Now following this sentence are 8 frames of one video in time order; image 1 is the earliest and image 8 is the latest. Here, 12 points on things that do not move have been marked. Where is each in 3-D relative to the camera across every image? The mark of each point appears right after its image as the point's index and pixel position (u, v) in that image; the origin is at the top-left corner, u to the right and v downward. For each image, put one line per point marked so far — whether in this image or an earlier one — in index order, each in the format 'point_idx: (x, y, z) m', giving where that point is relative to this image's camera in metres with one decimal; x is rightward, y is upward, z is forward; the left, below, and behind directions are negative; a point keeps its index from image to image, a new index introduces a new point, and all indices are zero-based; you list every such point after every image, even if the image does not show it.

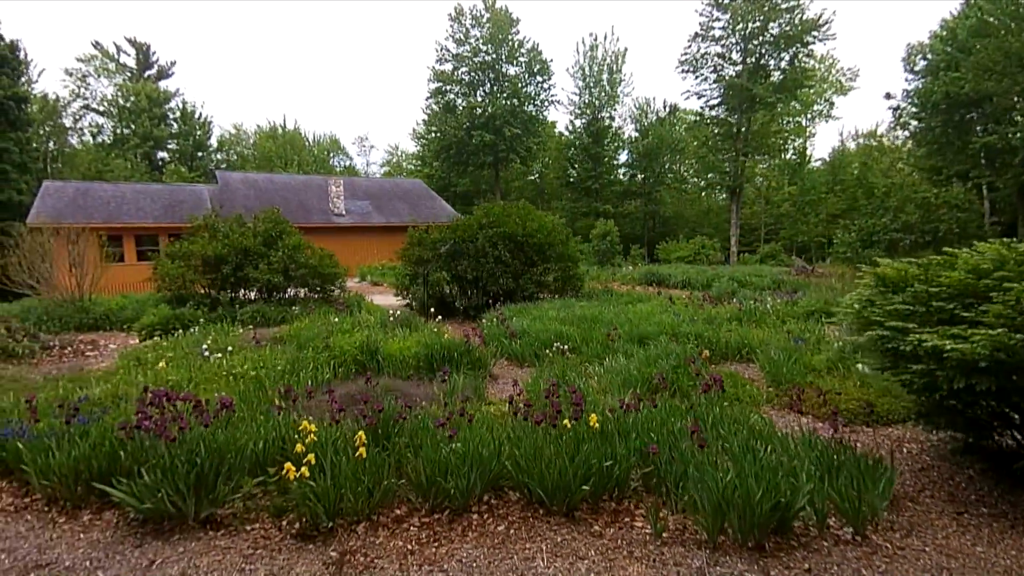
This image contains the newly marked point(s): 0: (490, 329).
0: (-0.3, -0.6, +7.5) m
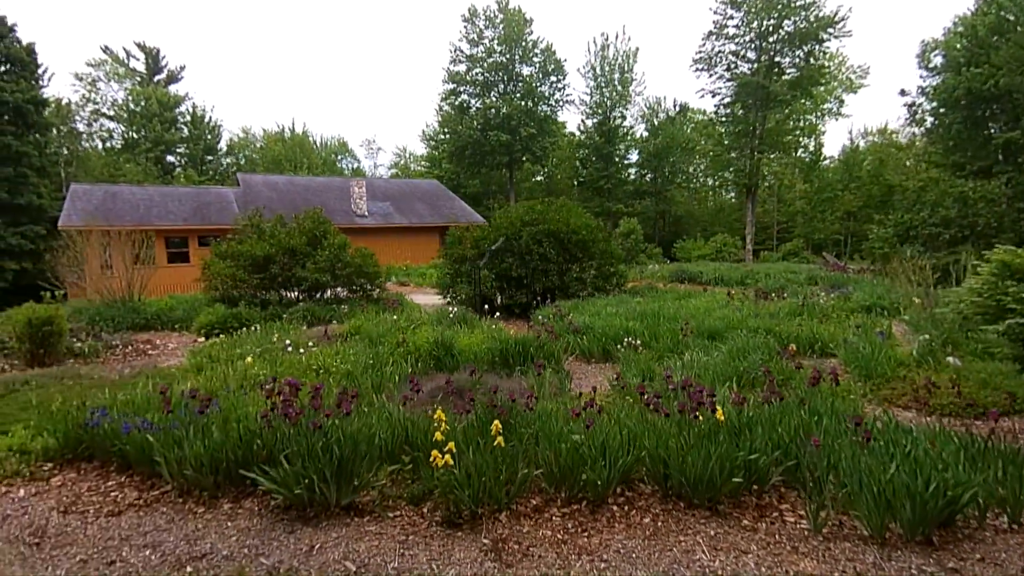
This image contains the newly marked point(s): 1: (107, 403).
0: (+0.5, -0.5, +7.5) m
1: (-3.5, -1.0, +4.7) m
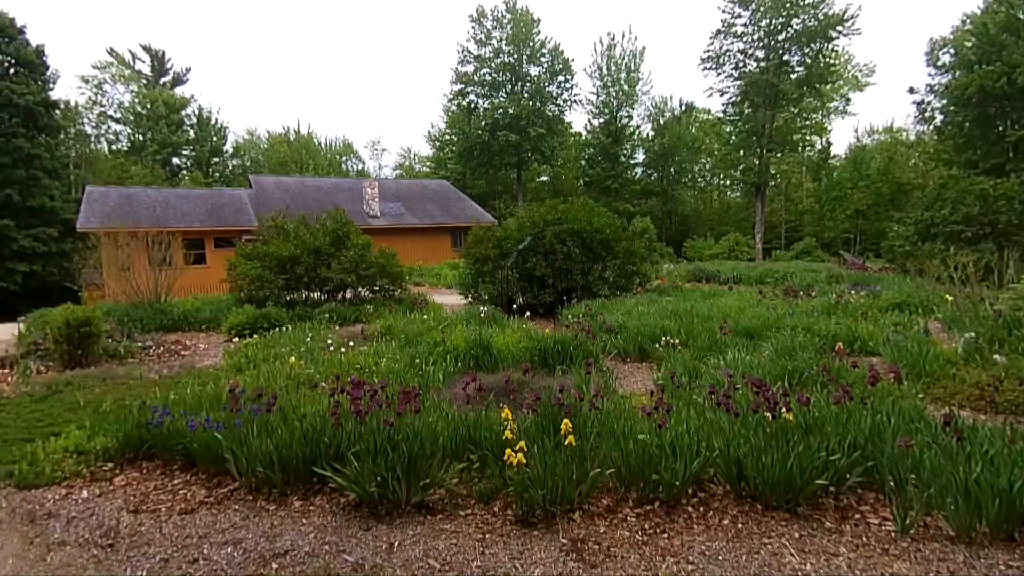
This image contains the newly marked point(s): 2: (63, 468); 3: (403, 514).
0: (+1.0, -0.5, +7.5) m
1: (-3.1, -1.0, +4.8) m
2: (-3.4, -1.4, +4.0) m
3: (-0.7, -1.4, +3.2) m
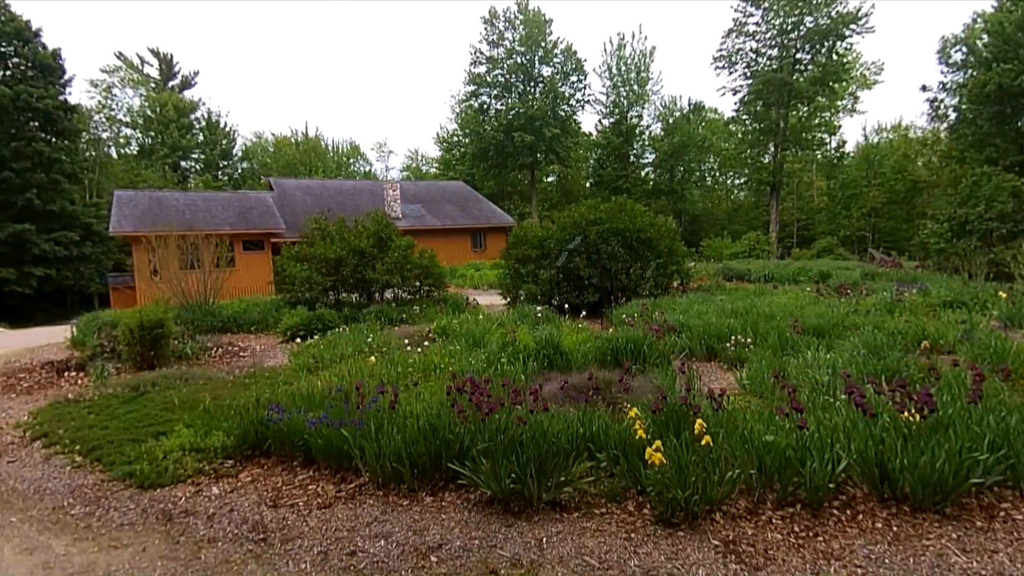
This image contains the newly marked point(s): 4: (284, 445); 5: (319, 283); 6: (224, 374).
0: (+1.9, -0.5, +7.5) m
1: (-2.2, -1.0, +4.9) m
2: (-2.5, -1.4, +4.1) m
3: (+0.2, -1.4, +3.3) m
4: (-1.8, -1.2, +4.2) m
5: (-3.9, +0.1, +10.8) m
6: (-3.7, -1.1, +6.8) m
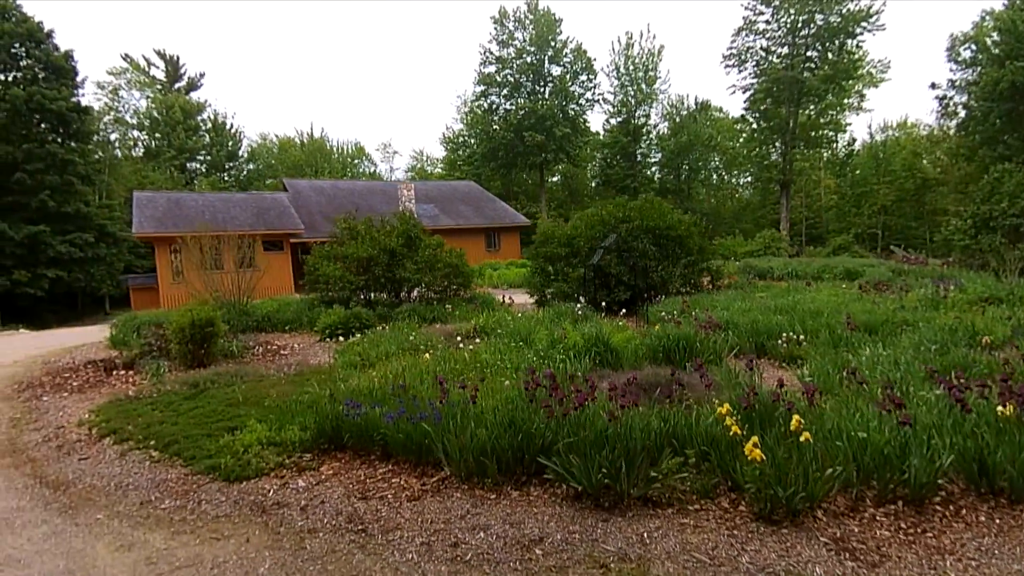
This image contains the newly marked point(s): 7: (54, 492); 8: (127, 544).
0: (+2.5, -0.5, +7.6) m
1: (-1.6, -1.0, +4.9) m
2: (-1.9, -1.3, +4.1) m
3: (+0.8, -1.4, +3.3) m
4: (-1.2, -1.2, +4.2) m
5: (-3.3, +0.1, +10.9) m
6: (-3.1, -1.1, +6.9) m
7: (-3.4, -1.5, +4.0) m
8: (-2.4, -1.6, +3.3) m
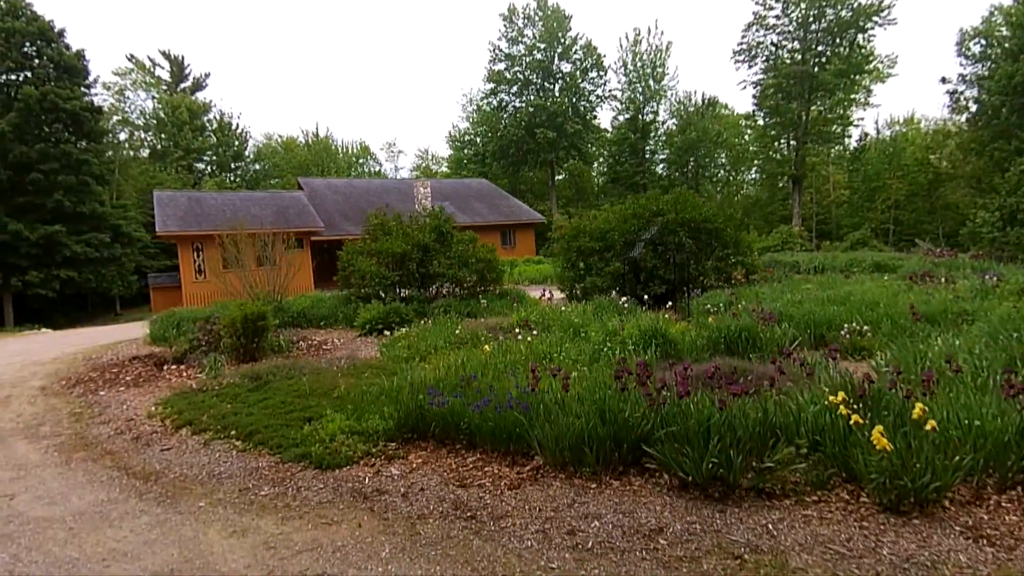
0: (+3.2, -0.3, +7.5) m
1: (-0.9, -0.9, +4.9) m
2: (-1.3, -1.3, +4.1) m
3: (+1.4, -1.3, +3.3) m
4: (-0.5, -1.1, +4.2) m
5: (-2.6, +0.2, +10.8) m
6: (-2.4, -1.0, +6.9) m
7: (-2.7, -1.4, +4.0) m
8: (-1.7, -1.5, +3.3) m
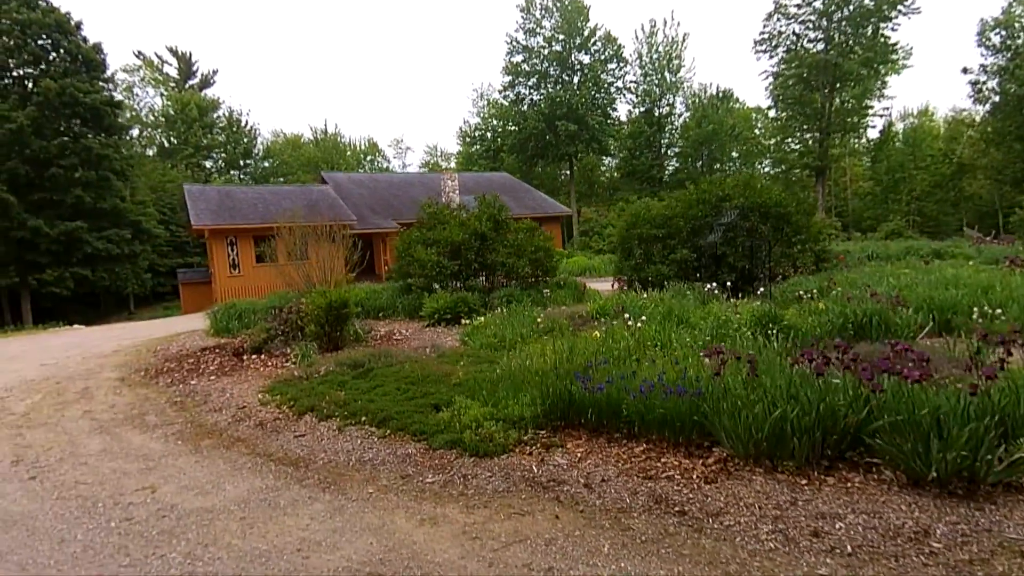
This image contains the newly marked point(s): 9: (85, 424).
0: (+4.4, -0.1, +7.2) m
1: (+0.3, -0.7, +4.6) m
2: (0.0, -1.1, +3.8) m
3: (+2.6, -1.1, +2.9) m
4: (+0.7, -1.0, +3.9) m
5: (-1.3, +0.4, +10.5) m
6: (-1.2, -0.8, +6.6) m
7: (-1.5, -1.3, +3.7) m
8: (-0.5, -1.3, +3.0) m
9: (-4.0, -1.3, +4.9) m
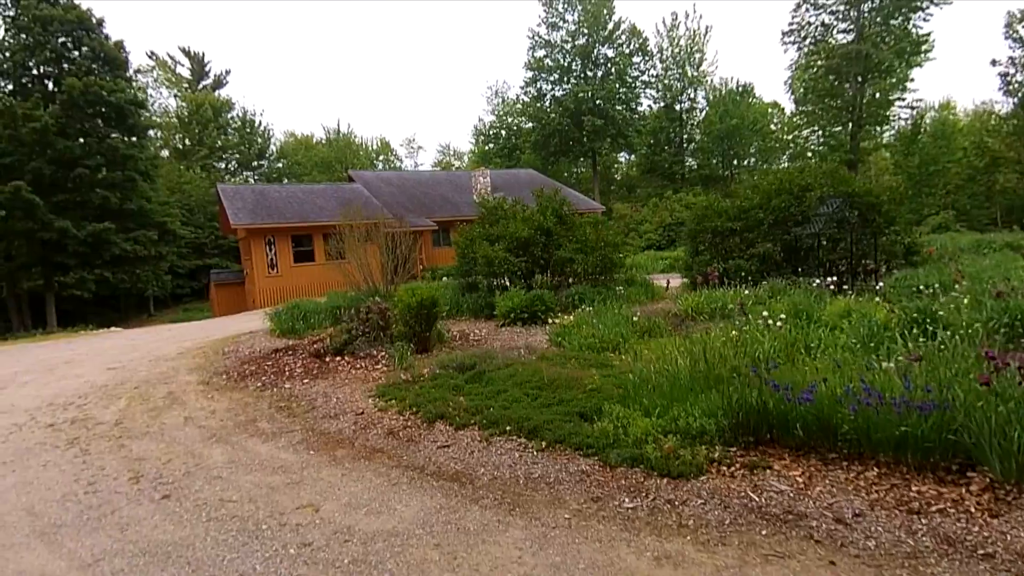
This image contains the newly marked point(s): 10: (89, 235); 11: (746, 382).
0: (+5.7, 0.0, +6.6) m
1: (+1.5, -0.7, +4.1) m
2: (+1.2, -1.0, +3.3) m
3: (+3.8, -1.0, +2.4) m
4: (+1.9, -0.9, +3.4) m
5: (0.0, +0.5, +10.1) m
6: (+0.1, -0.8, +6.1) m
7: (-0.3, -1.2, +3.2) m
8: (+0.7, -1.3, +2.5) m
9: (-2.7, -1.2, +4.5) m
10: (-15.5, +2.1, +20.0) m
11: (+1.6, -0.7, +3.8) m
